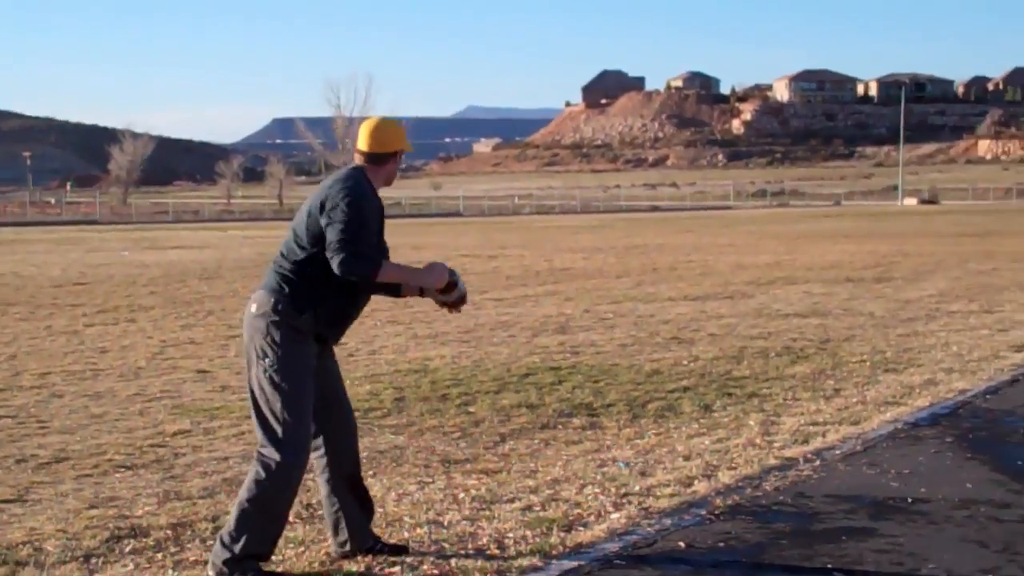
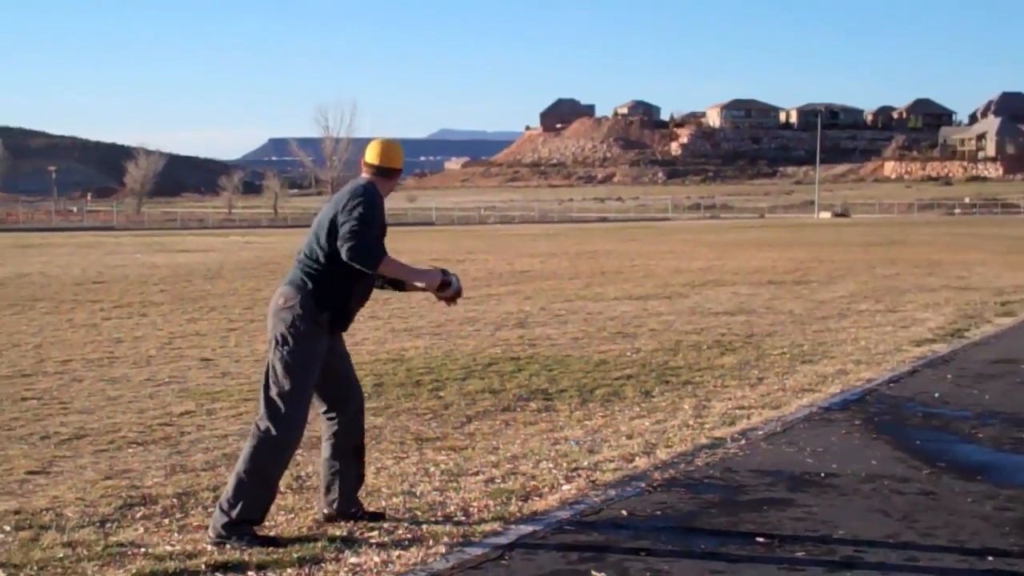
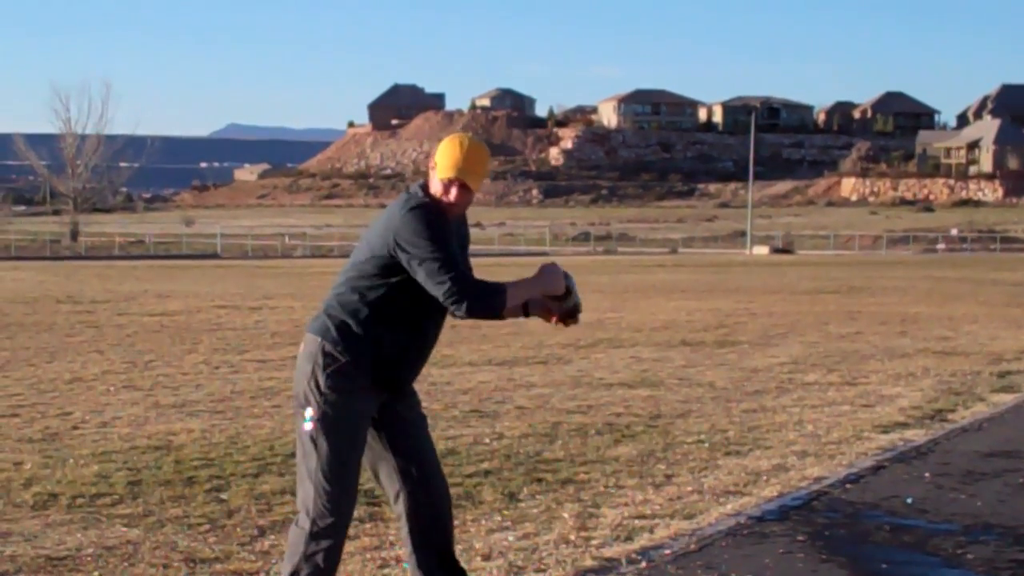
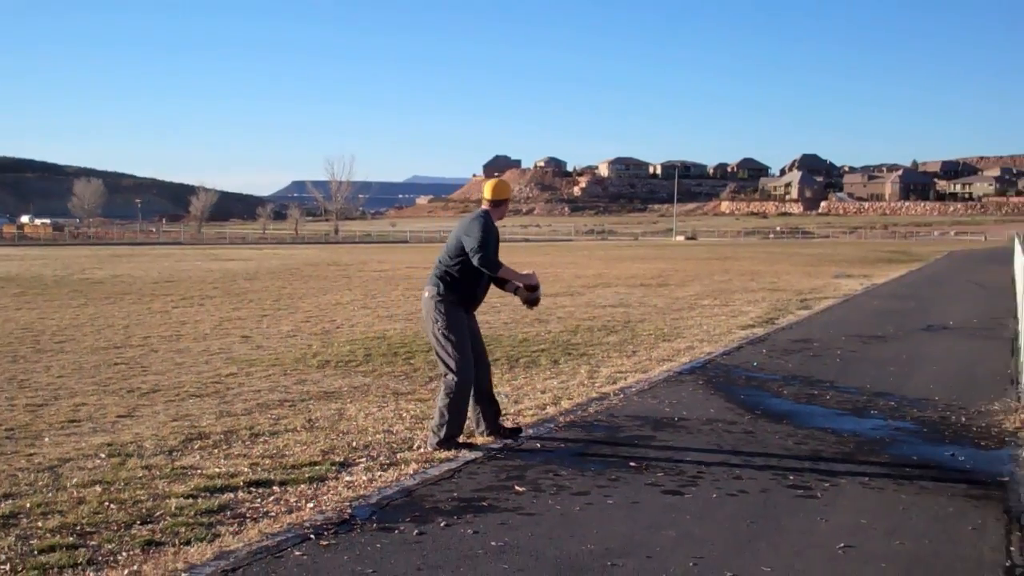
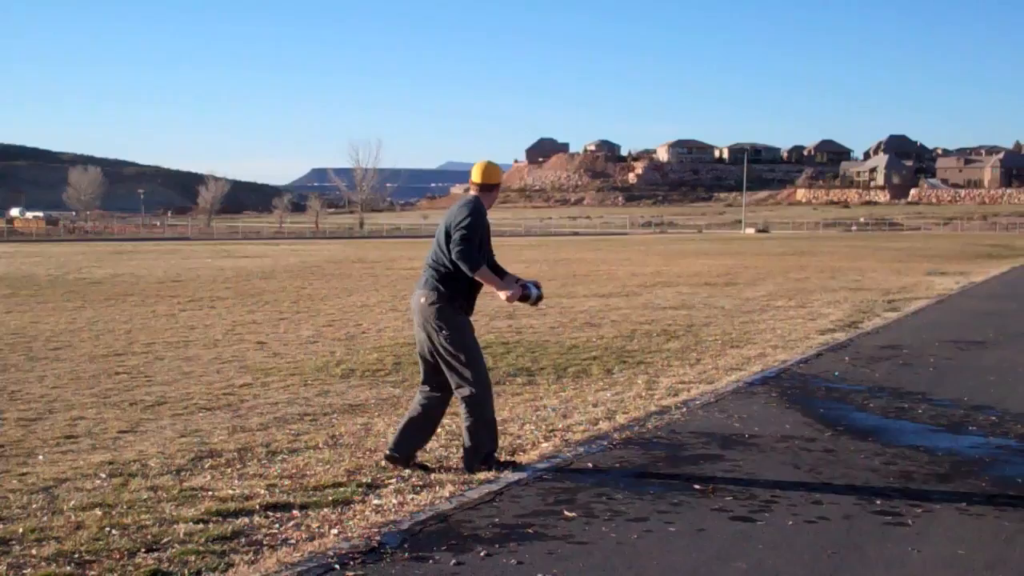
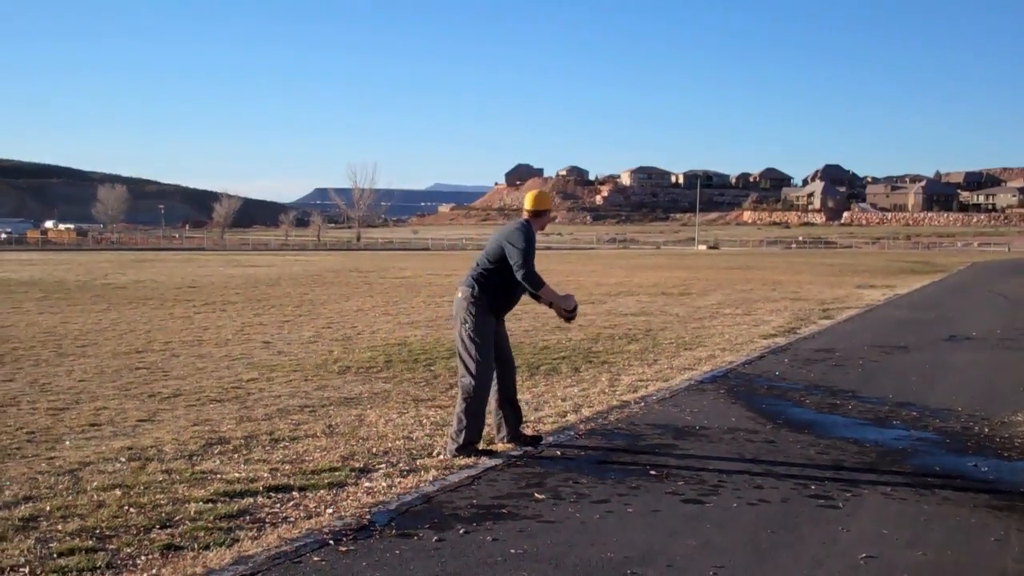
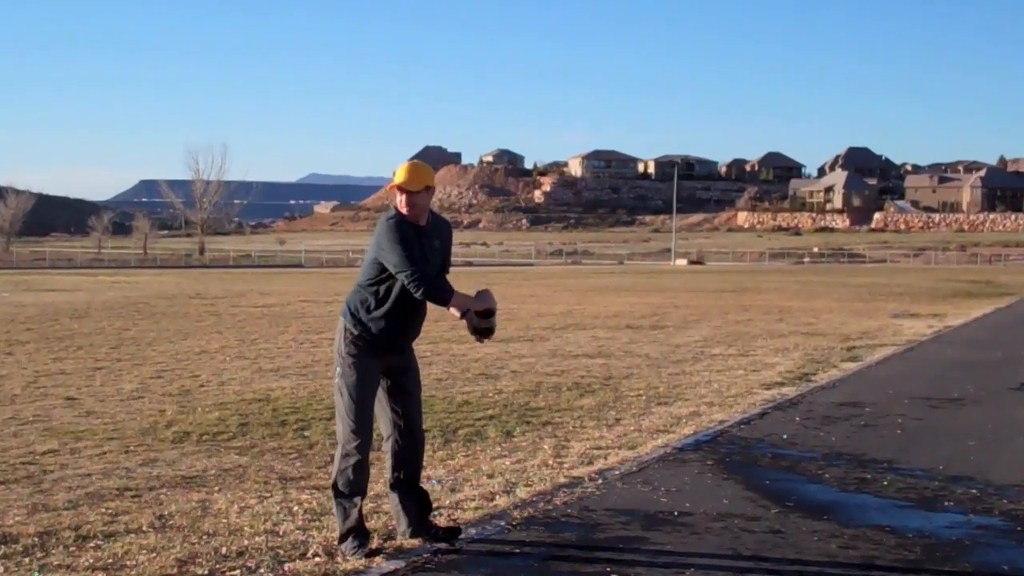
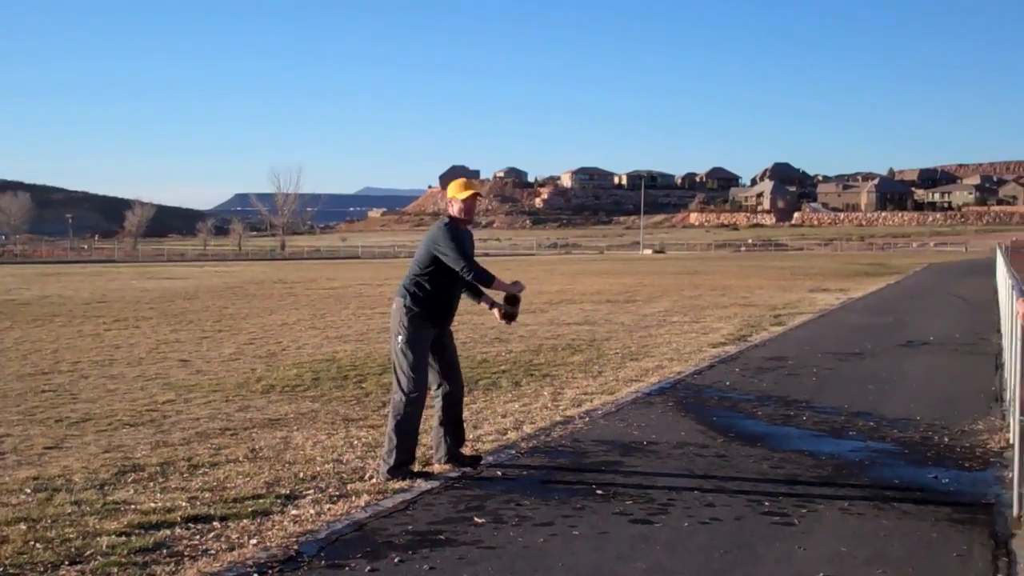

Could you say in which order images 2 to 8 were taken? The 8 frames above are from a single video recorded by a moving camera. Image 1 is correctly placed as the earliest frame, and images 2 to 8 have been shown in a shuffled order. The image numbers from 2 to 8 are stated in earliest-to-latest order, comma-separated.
2, 5, 4, 6, 8, 7, 3
